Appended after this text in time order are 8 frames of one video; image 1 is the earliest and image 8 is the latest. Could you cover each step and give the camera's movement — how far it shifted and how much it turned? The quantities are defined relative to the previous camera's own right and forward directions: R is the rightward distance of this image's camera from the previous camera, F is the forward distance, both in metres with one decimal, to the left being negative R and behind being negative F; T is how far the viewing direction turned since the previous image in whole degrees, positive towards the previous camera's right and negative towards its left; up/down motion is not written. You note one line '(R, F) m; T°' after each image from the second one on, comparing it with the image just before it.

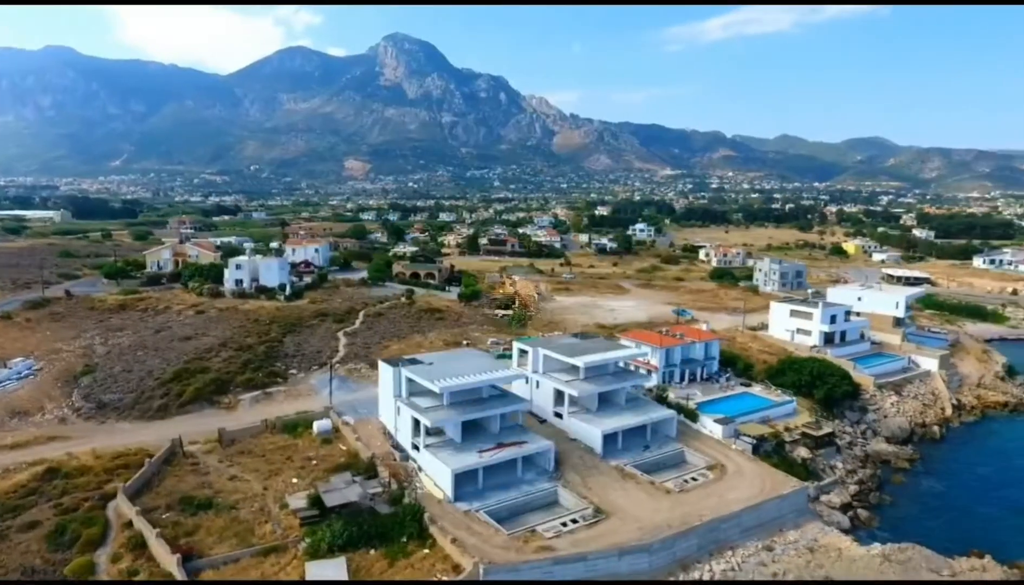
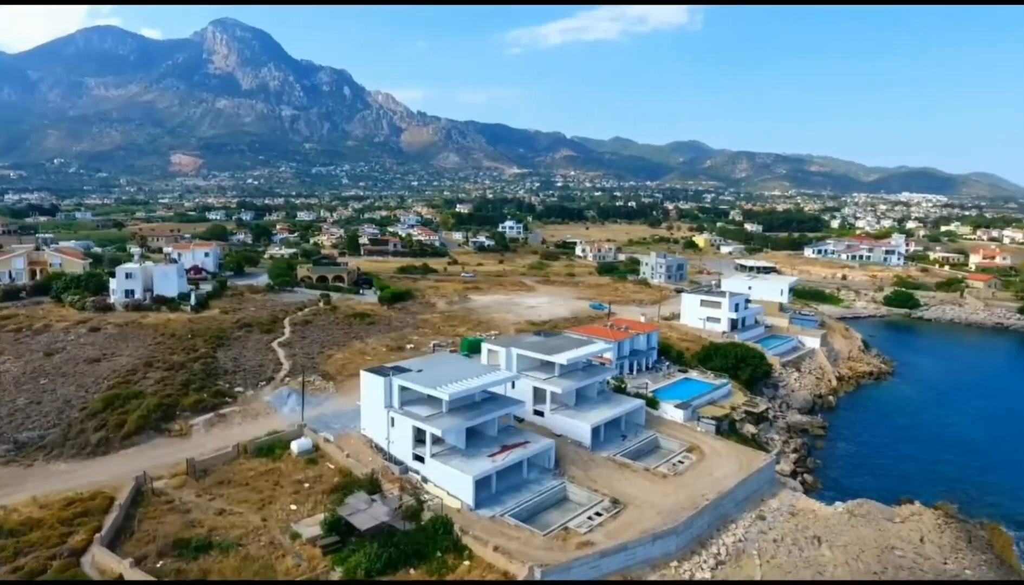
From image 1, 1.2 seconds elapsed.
(-5.2, +0.7) m; +14°
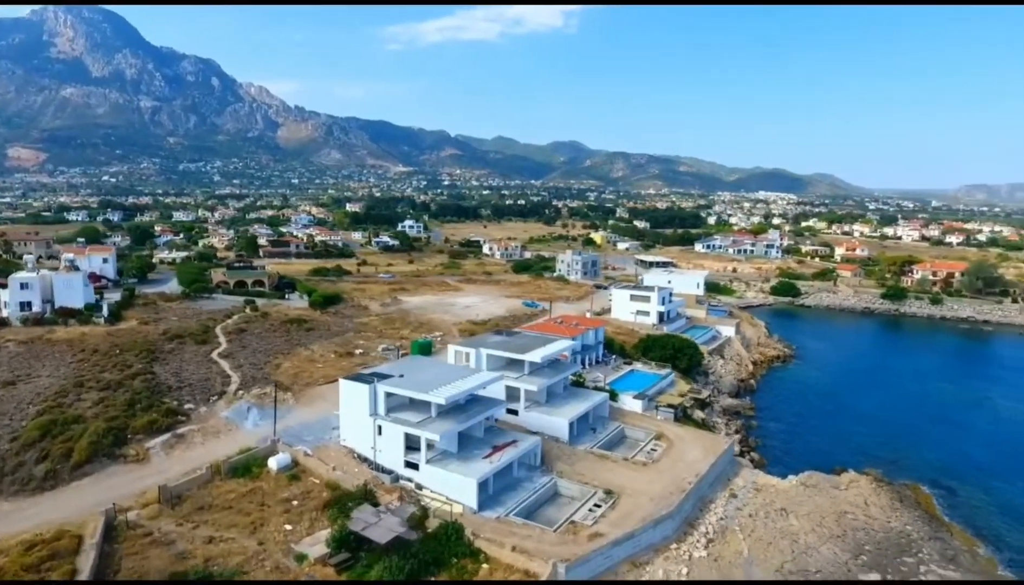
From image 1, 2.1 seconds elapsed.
(-3.5, +0.2) m; +10°
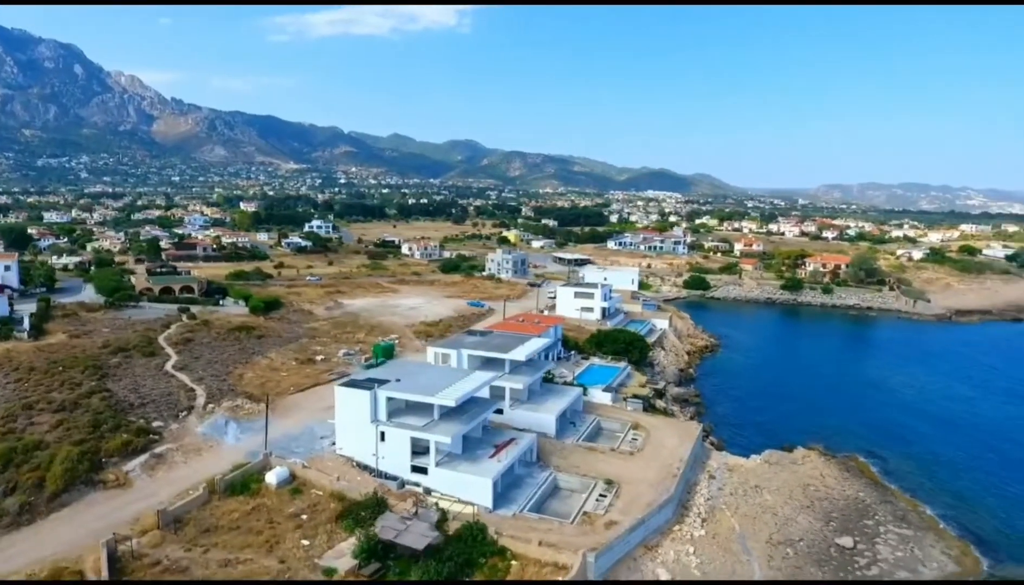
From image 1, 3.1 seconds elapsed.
(-3.5, 0.0) m; +9°
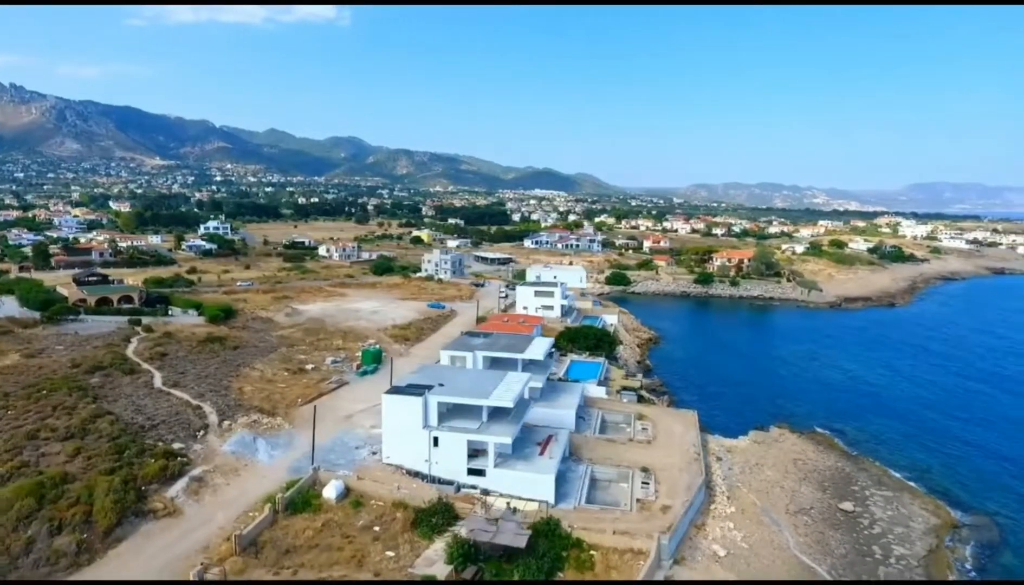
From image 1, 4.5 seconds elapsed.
(-5.4, 0.0) m; +10°
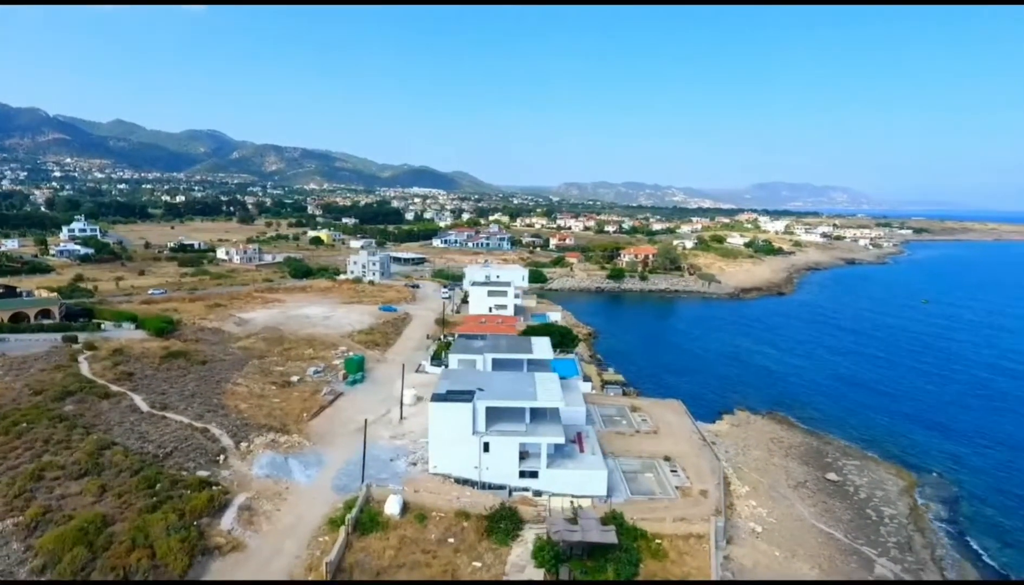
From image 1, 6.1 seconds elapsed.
(-5.5, +0.5) m; +11°
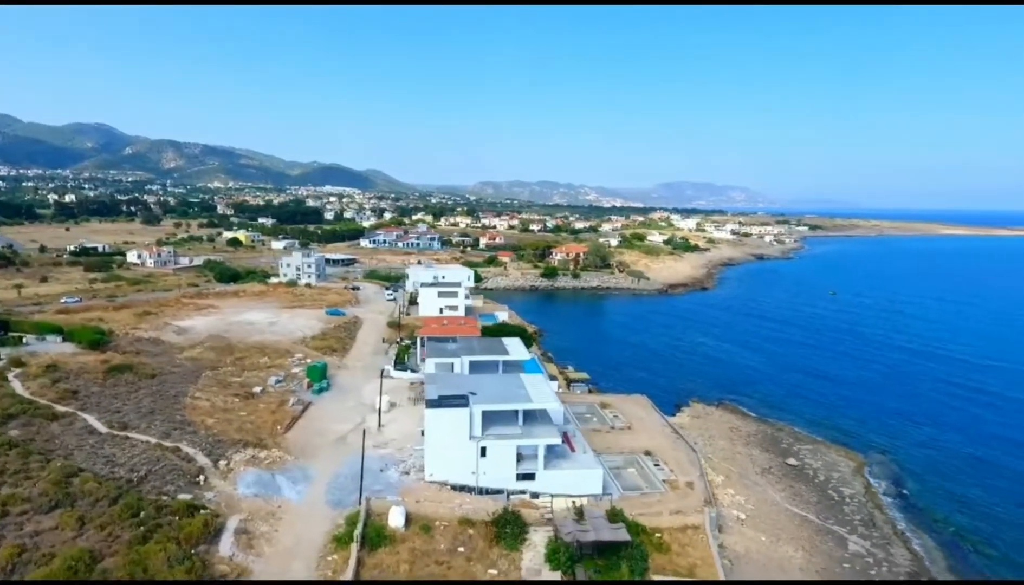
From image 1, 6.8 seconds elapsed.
(-2.5, +0.4) m; +8°
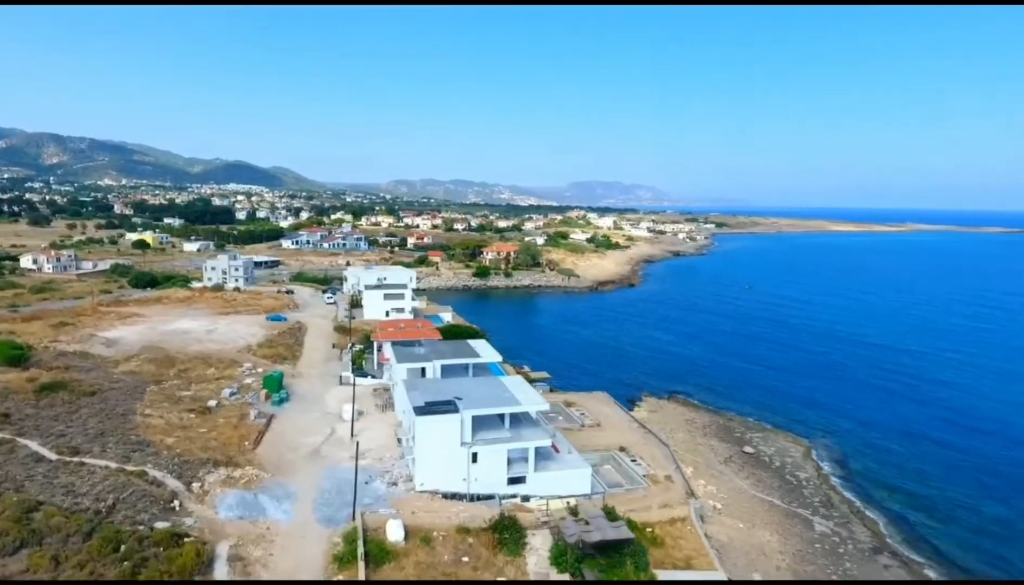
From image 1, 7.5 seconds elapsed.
(-2.3, +0.4) m; +8°
